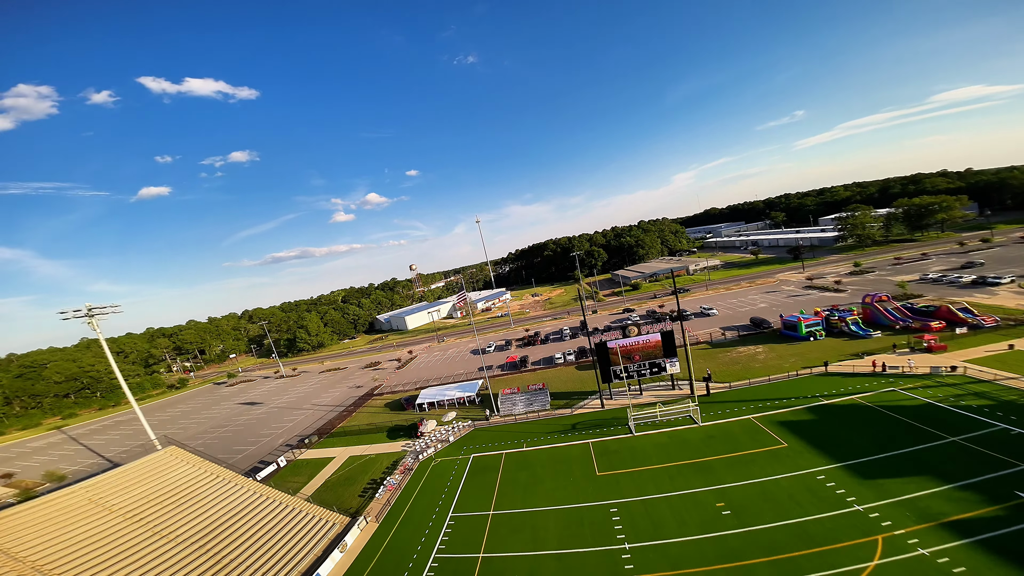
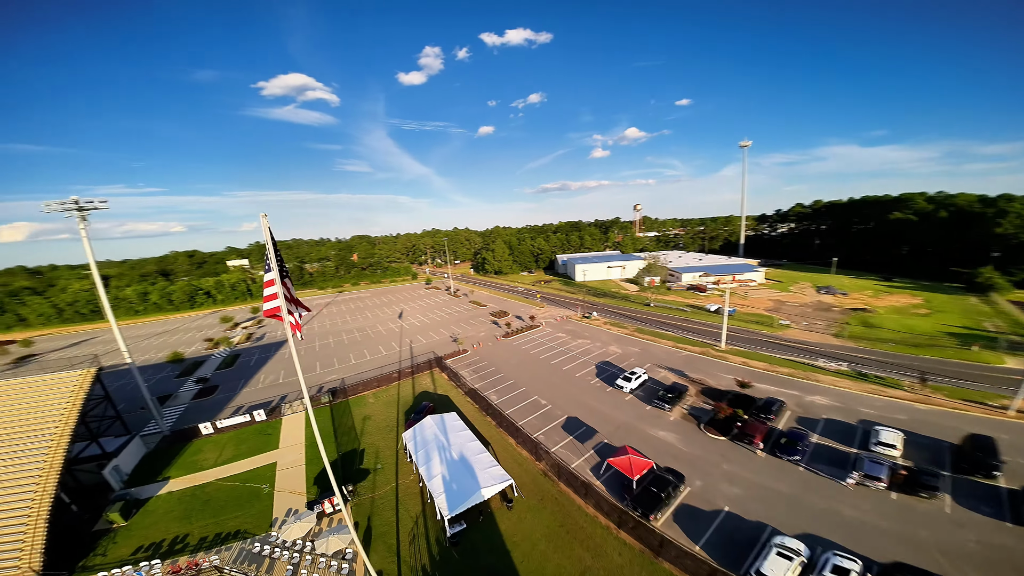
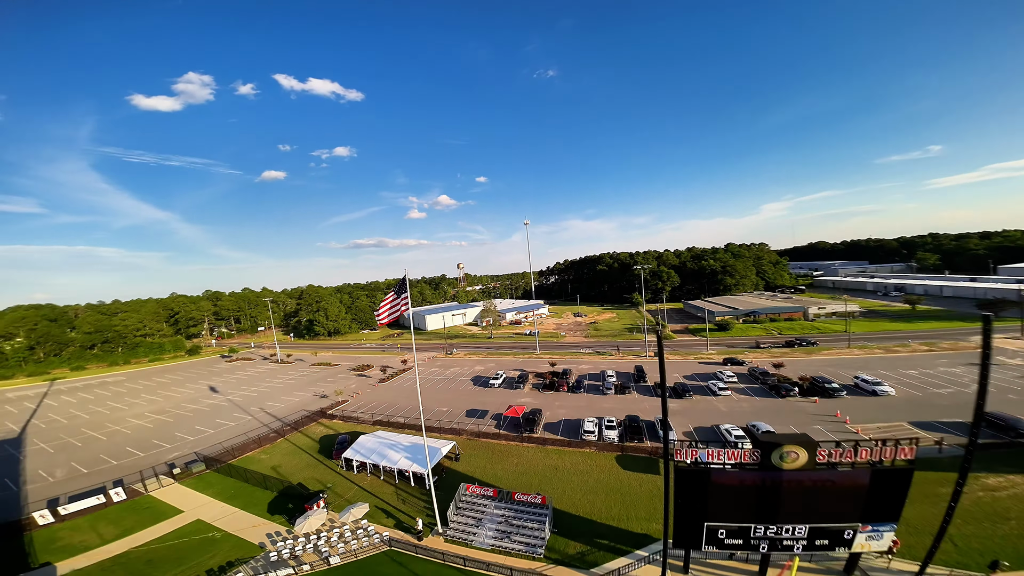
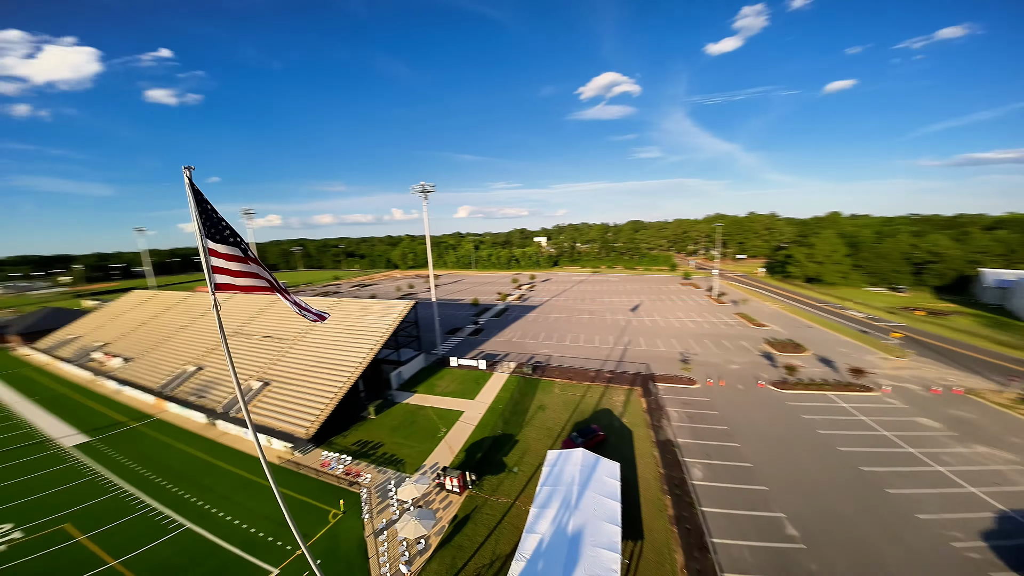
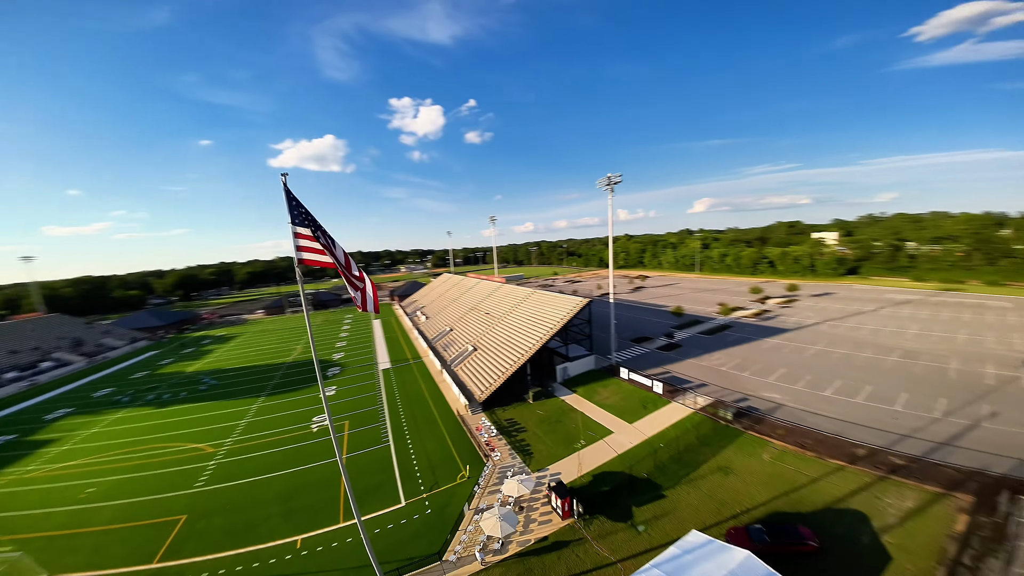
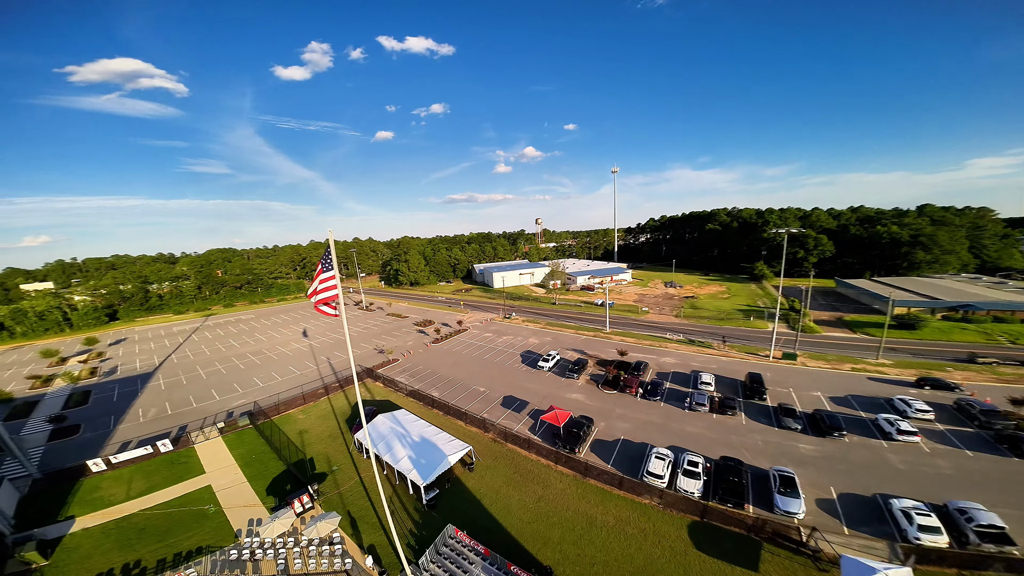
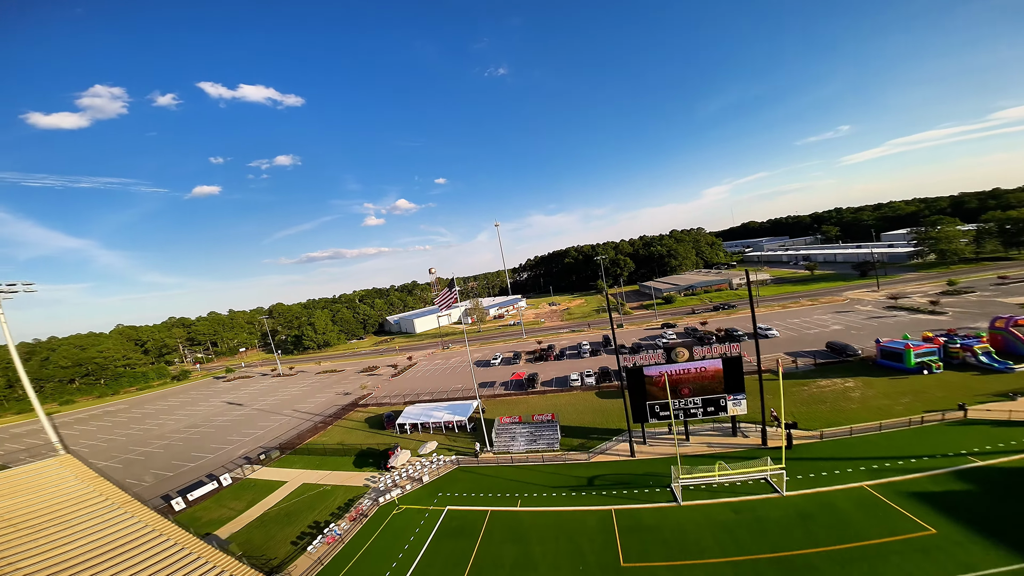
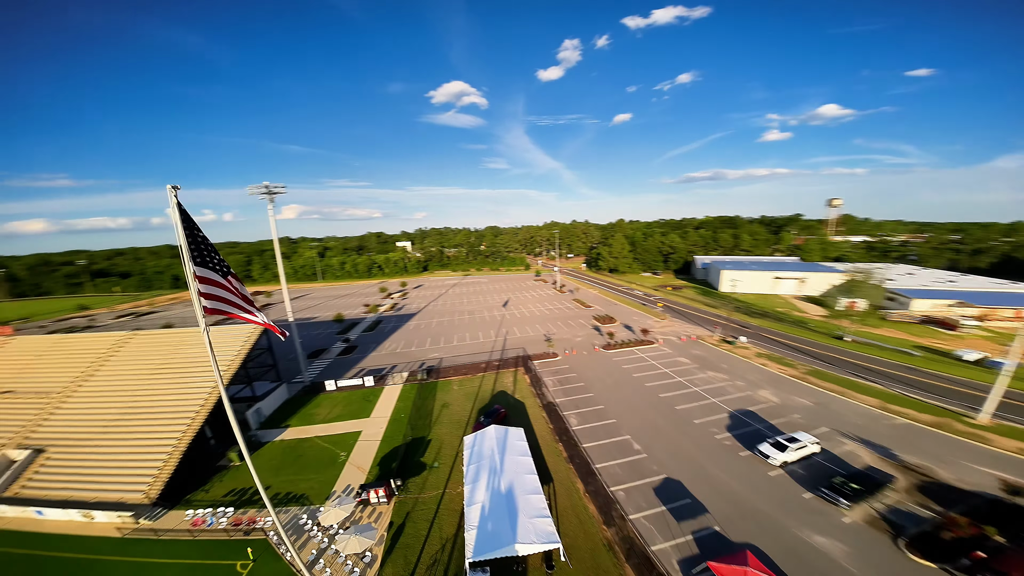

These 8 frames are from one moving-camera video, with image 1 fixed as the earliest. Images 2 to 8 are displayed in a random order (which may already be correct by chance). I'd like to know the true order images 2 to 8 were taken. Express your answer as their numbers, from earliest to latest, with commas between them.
7, 3, 6, 2, 8, 4, 5
